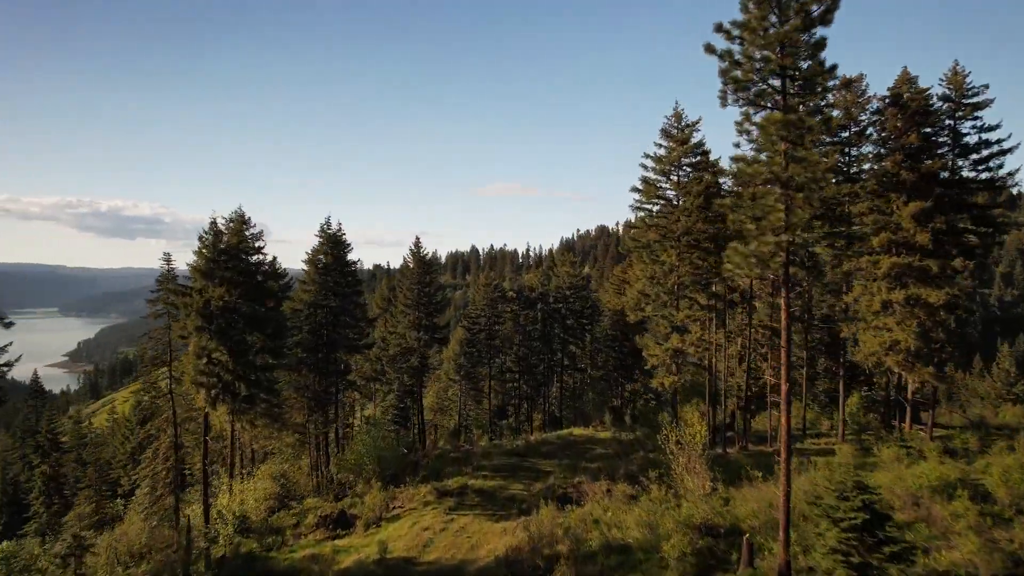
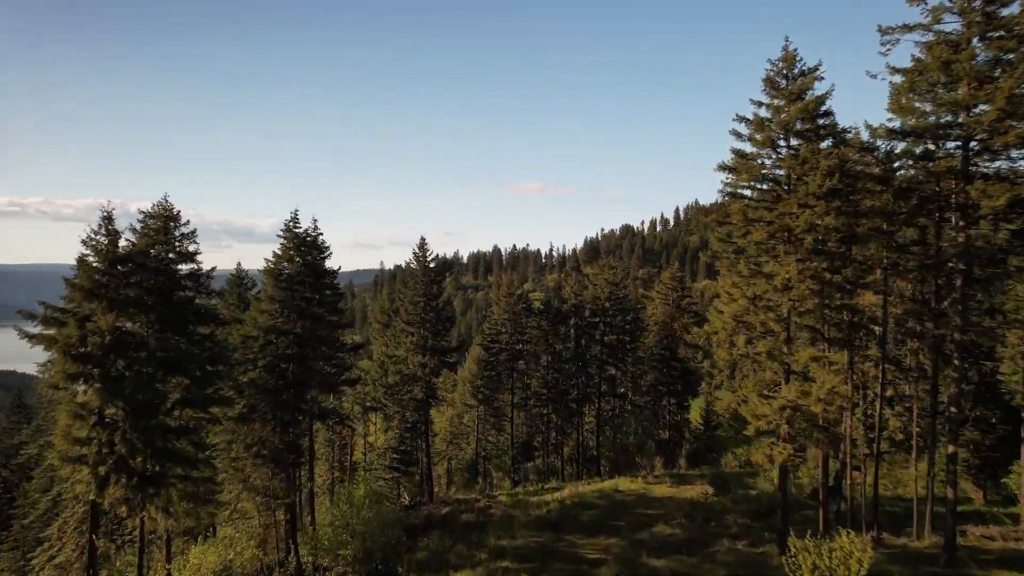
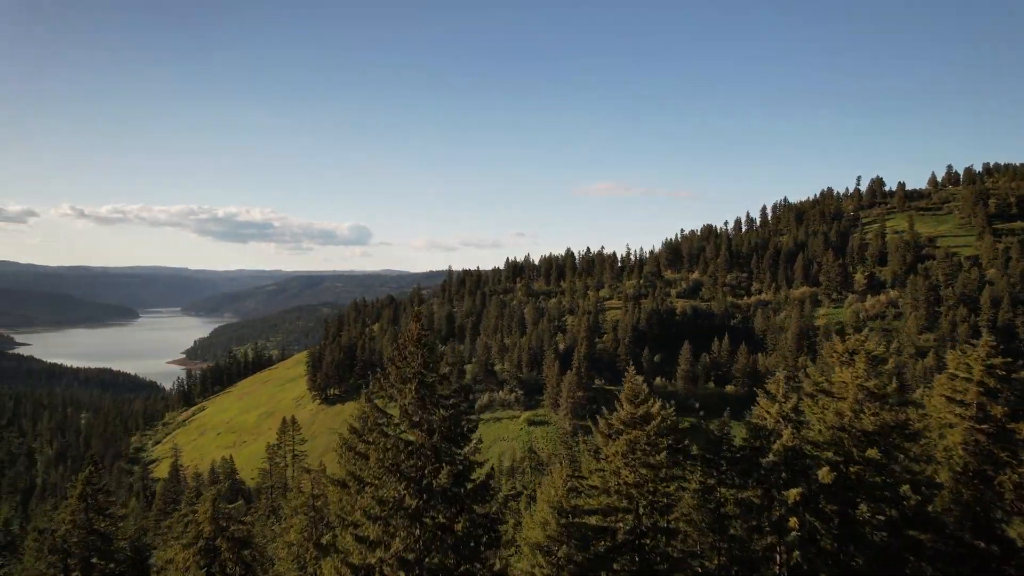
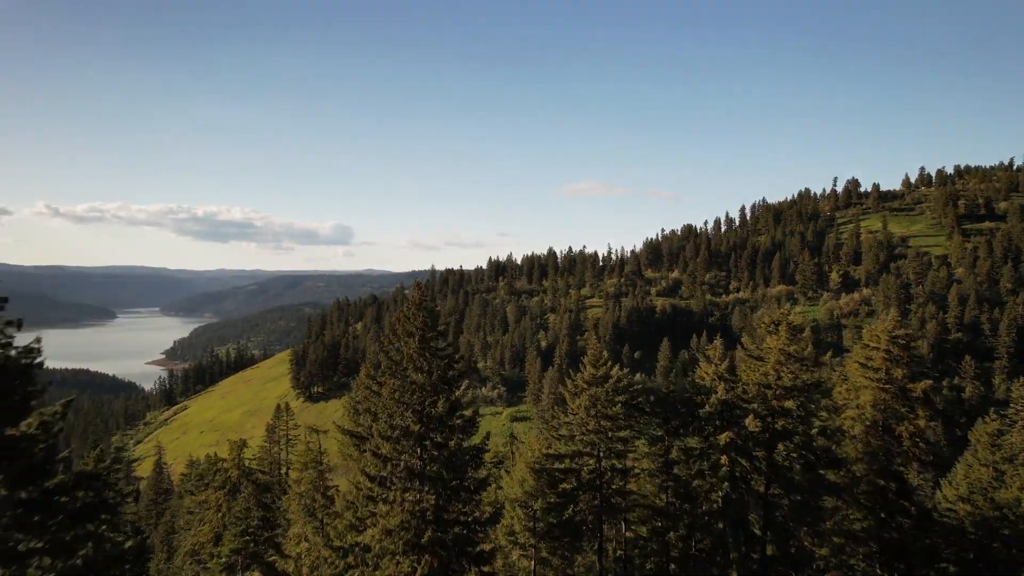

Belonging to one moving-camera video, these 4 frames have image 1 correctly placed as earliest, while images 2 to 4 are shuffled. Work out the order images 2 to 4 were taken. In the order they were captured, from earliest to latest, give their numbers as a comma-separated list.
2, 4, 3
